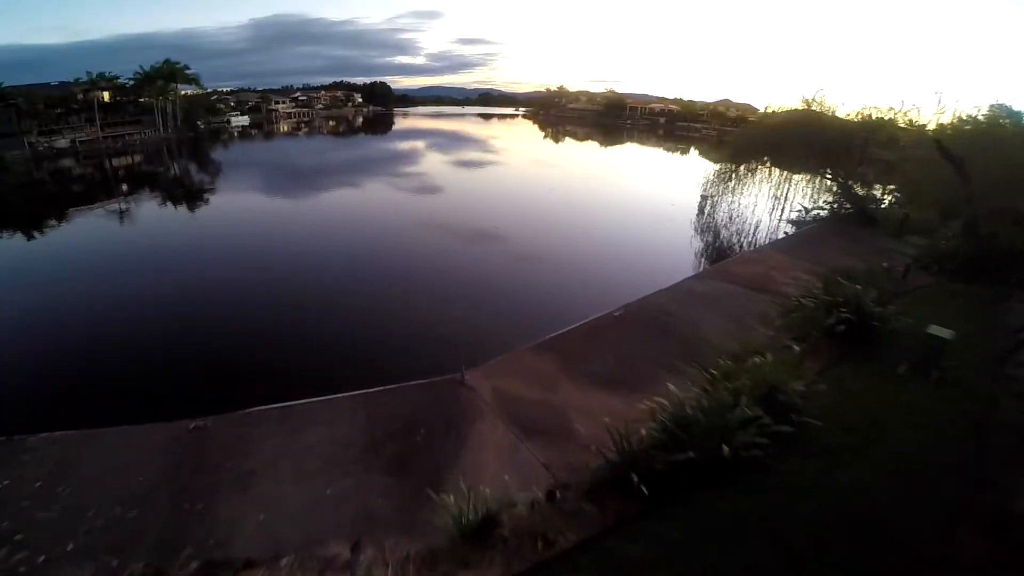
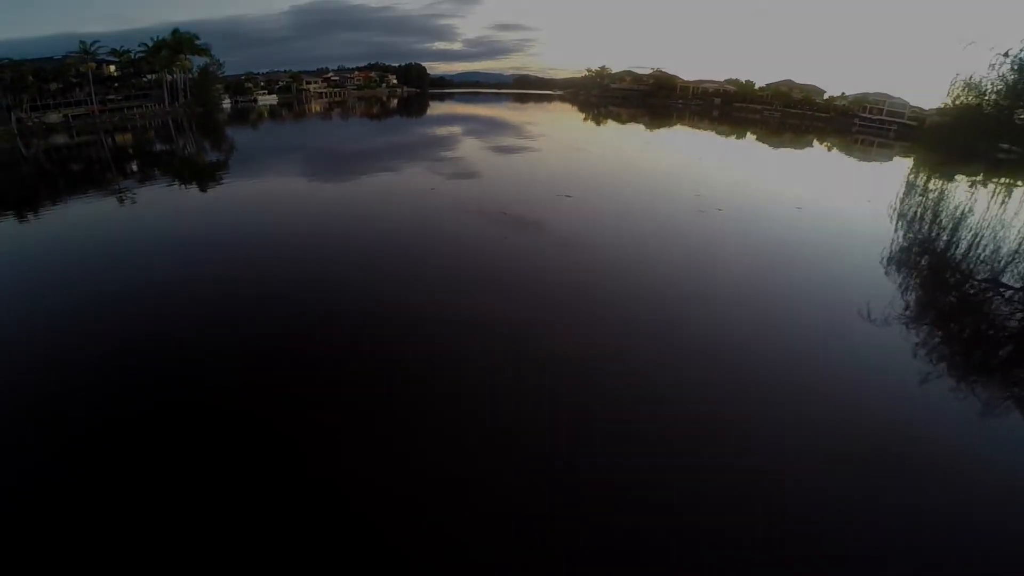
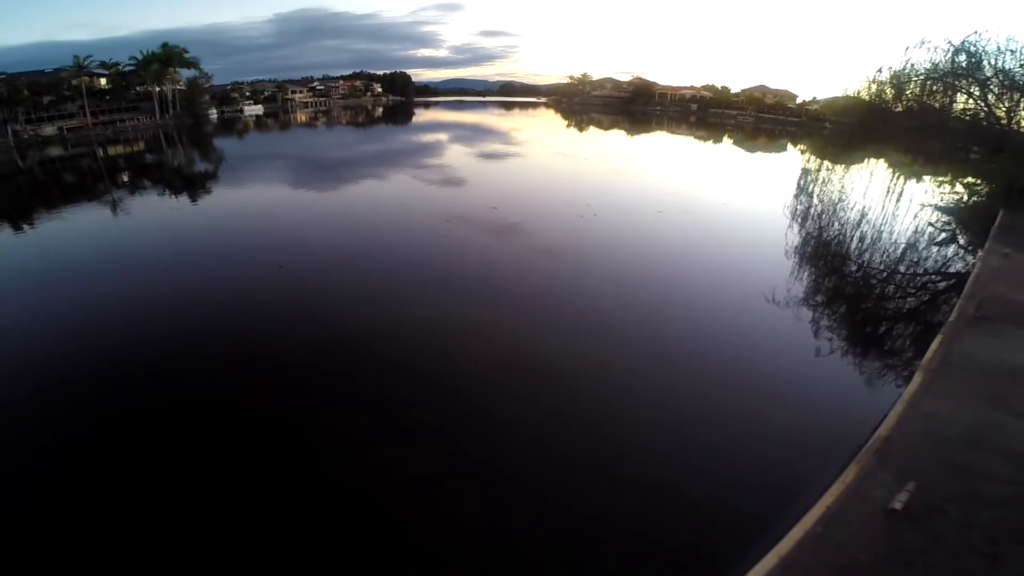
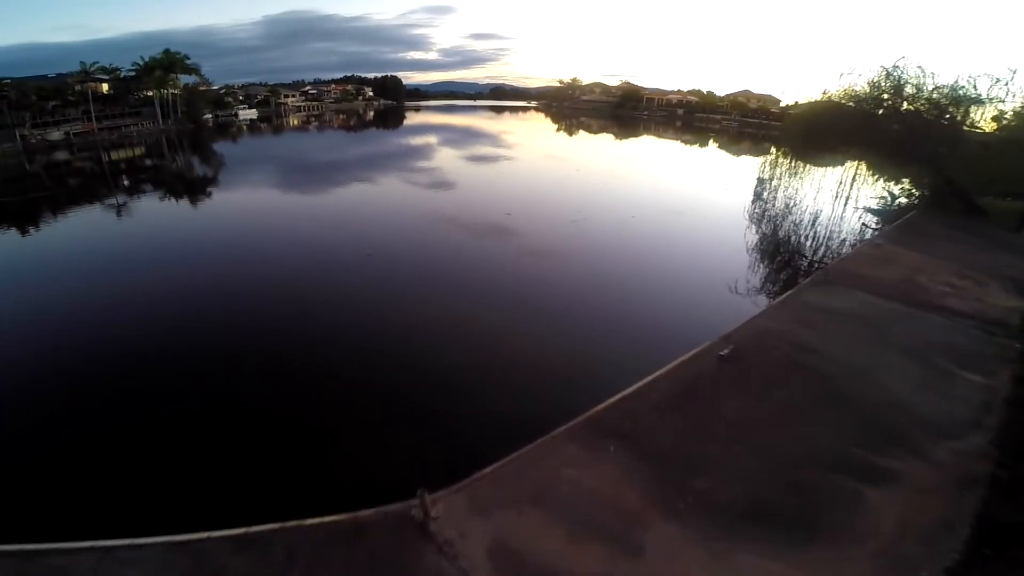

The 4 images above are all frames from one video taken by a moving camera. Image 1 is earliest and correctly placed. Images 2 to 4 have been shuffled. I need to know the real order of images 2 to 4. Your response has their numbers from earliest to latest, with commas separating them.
4, 3, 2
